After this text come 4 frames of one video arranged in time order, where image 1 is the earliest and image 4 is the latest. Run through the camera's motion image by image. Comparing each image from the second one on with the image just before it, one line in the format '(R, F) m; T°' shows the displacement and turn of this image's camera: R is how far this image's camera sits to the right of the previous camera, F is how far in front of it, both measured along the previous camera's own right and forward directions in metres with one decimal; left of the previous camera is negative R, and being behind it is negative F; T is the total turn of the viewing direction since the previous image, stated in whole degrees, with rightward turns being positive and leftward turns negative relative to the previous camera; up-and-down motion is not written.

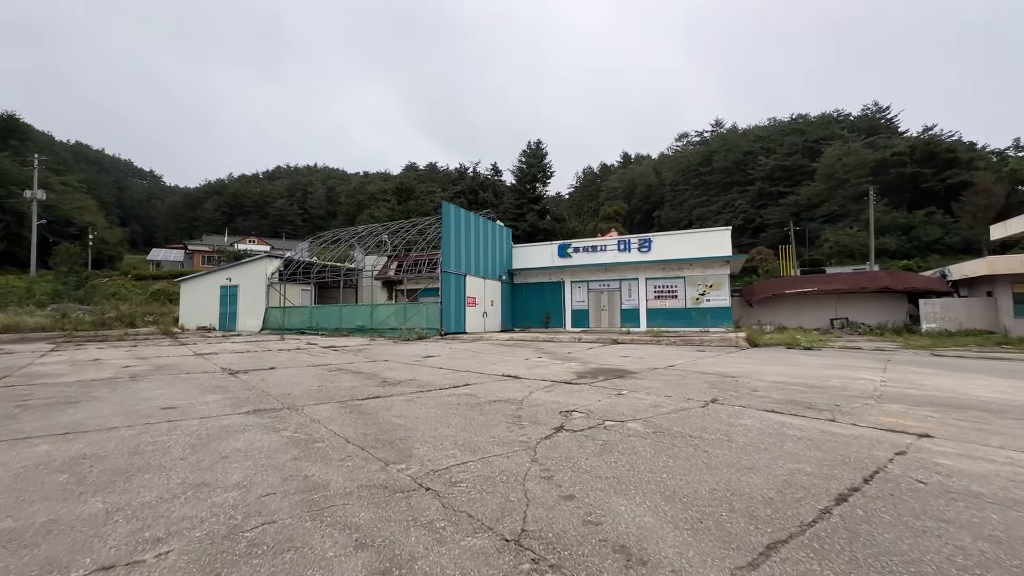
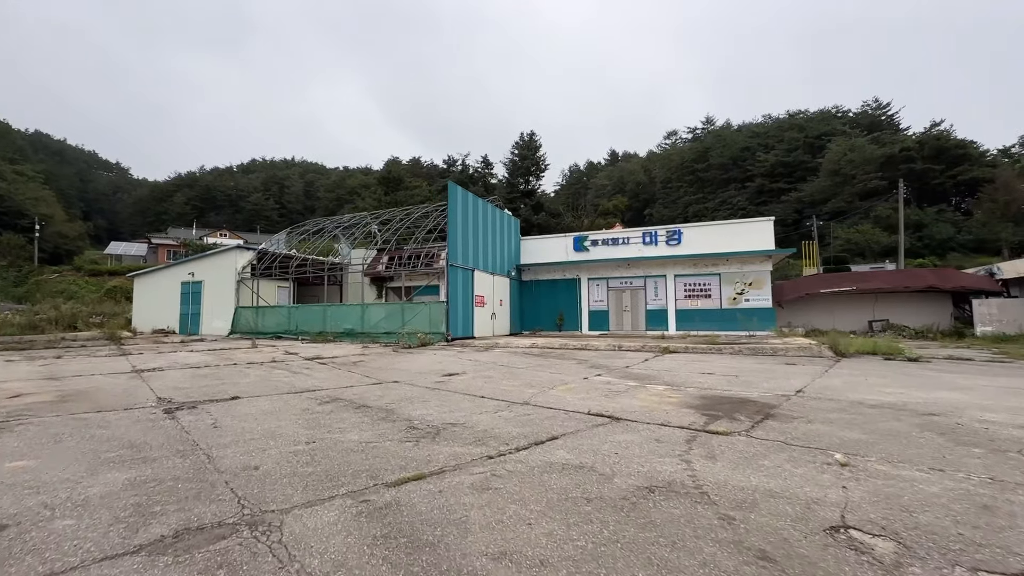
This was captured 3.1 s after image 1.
(-1.2, +2.8) m; +2°
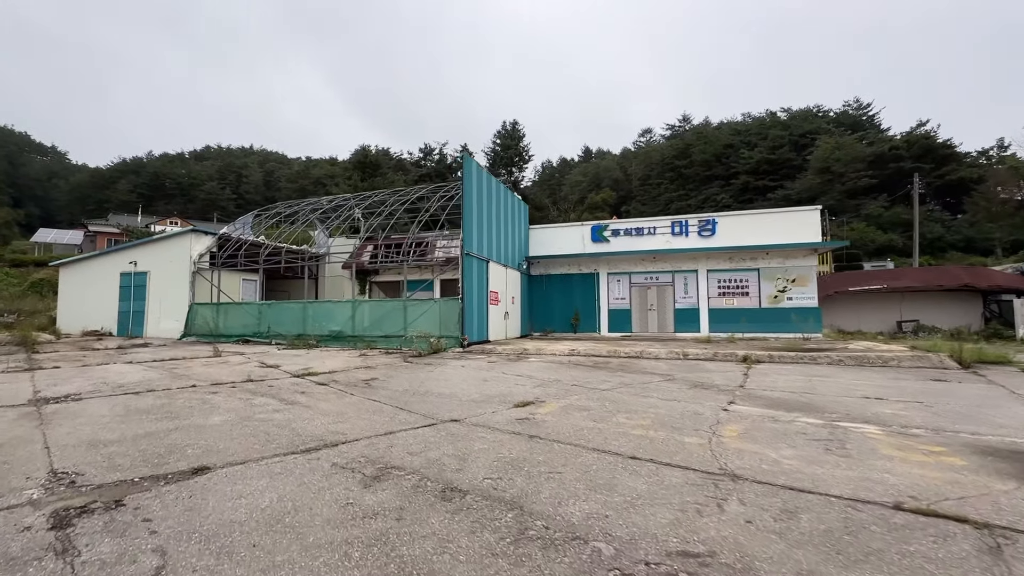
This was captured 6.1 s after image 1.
(-1.7, +2.7) m; +4°
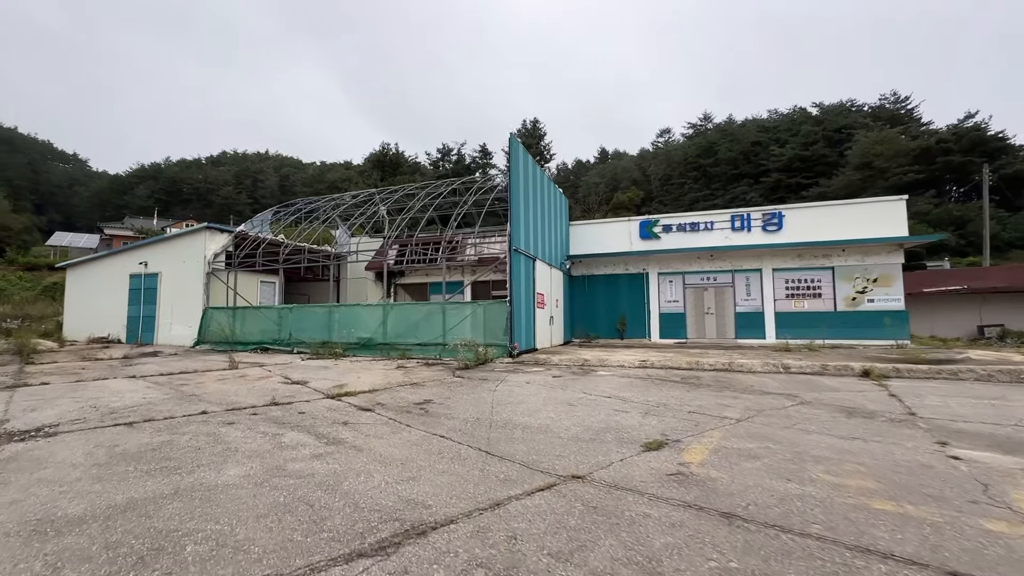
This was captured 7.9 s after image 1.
(-1.0, +1.6) m; -1°
